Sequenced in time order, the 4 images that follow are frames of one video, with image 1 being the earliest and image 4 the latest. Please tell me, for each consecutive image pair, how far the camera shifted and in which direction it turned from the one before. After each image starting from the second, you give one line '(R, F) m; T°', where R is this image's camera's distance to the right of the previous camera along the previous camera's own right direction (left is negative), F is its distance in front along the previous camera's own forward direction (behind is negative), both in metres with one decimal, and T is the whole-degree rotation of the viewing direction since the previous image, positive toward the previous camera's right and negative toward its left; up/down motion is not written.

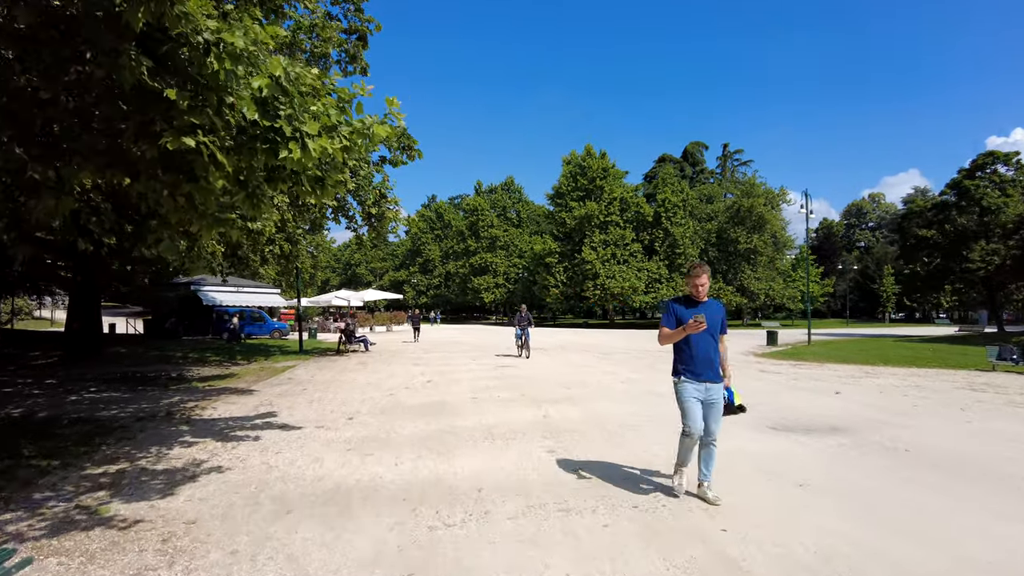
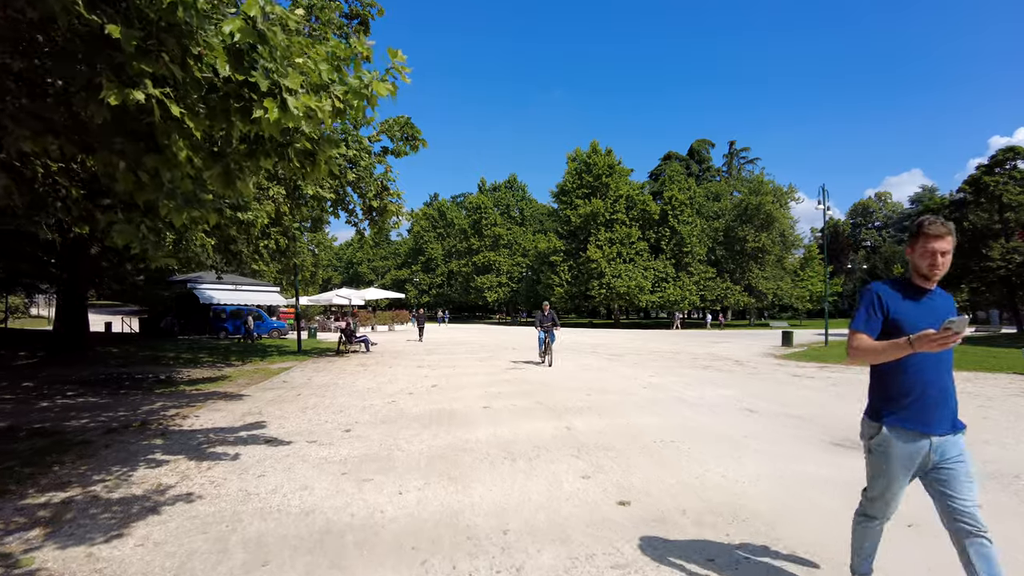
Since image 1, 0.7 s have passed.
(-0.2, +1.0) m; 0°
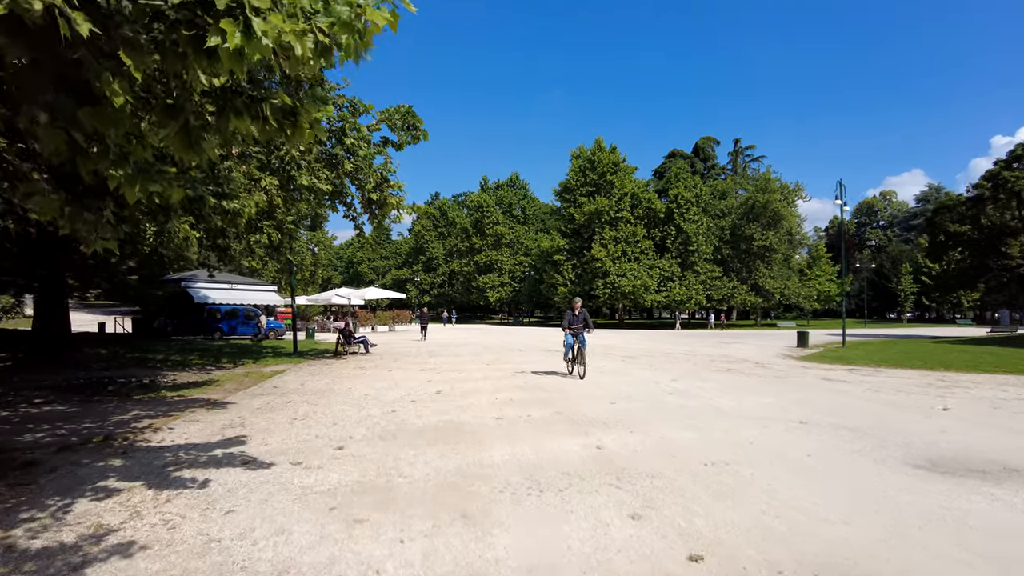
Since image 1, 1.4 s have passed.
(-0.2, +1.1) m; 0°
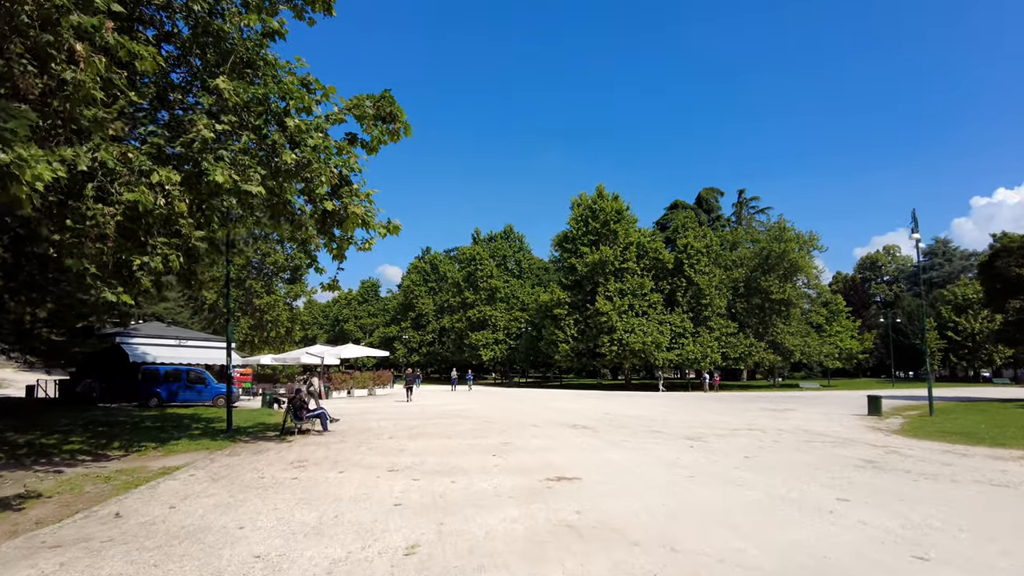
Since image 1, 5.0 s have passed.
(-0.5, +5.4) m; +1°
